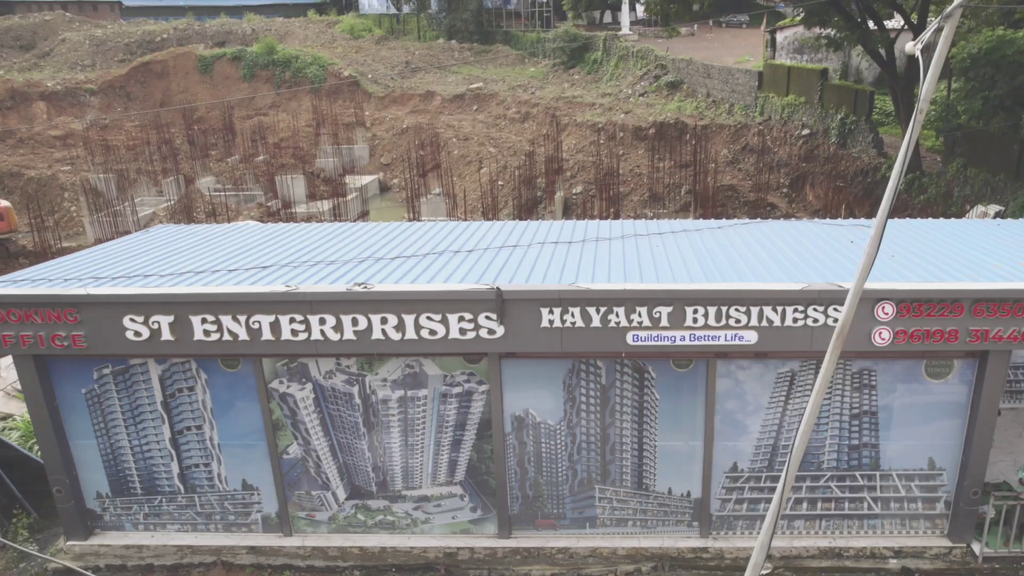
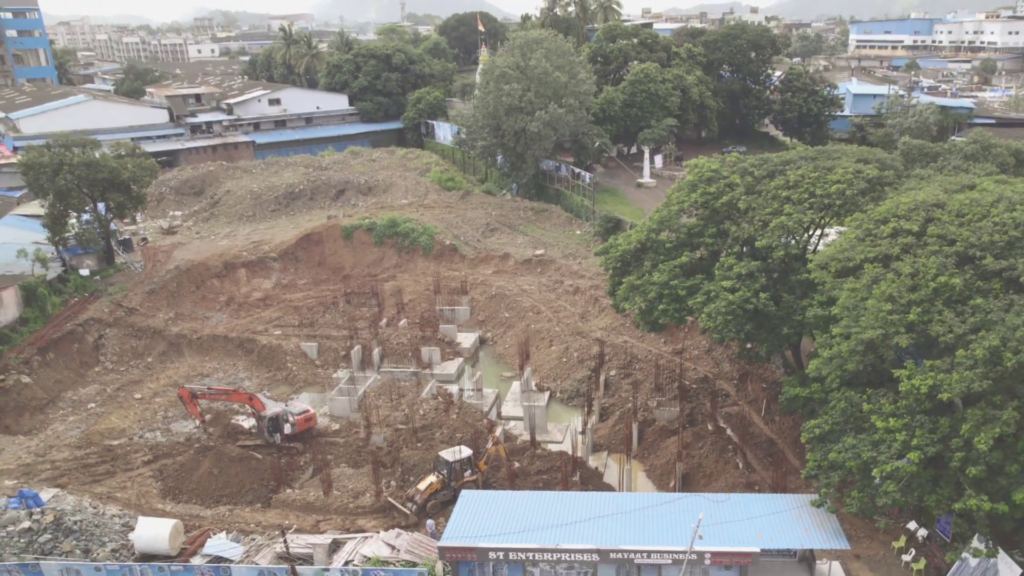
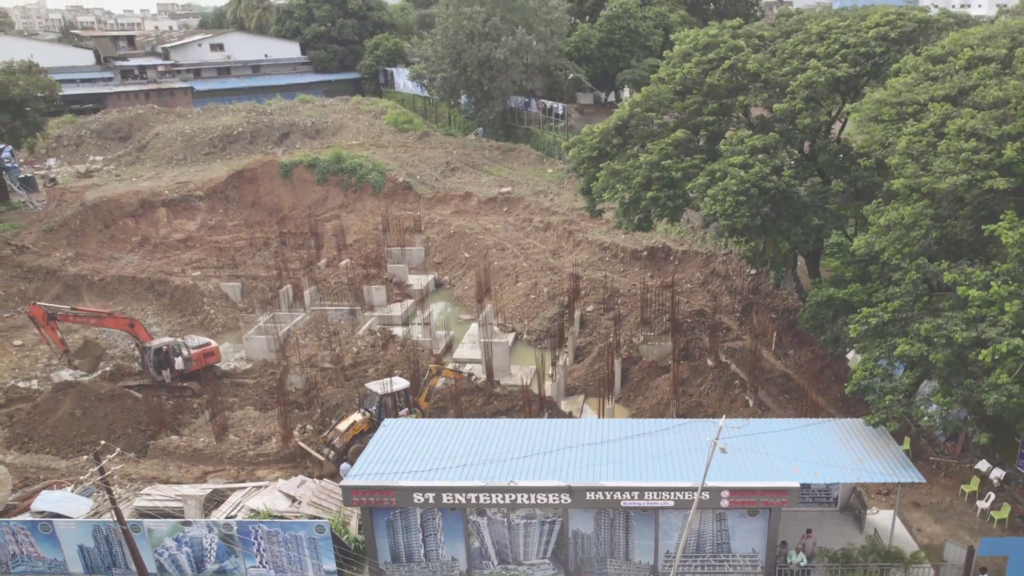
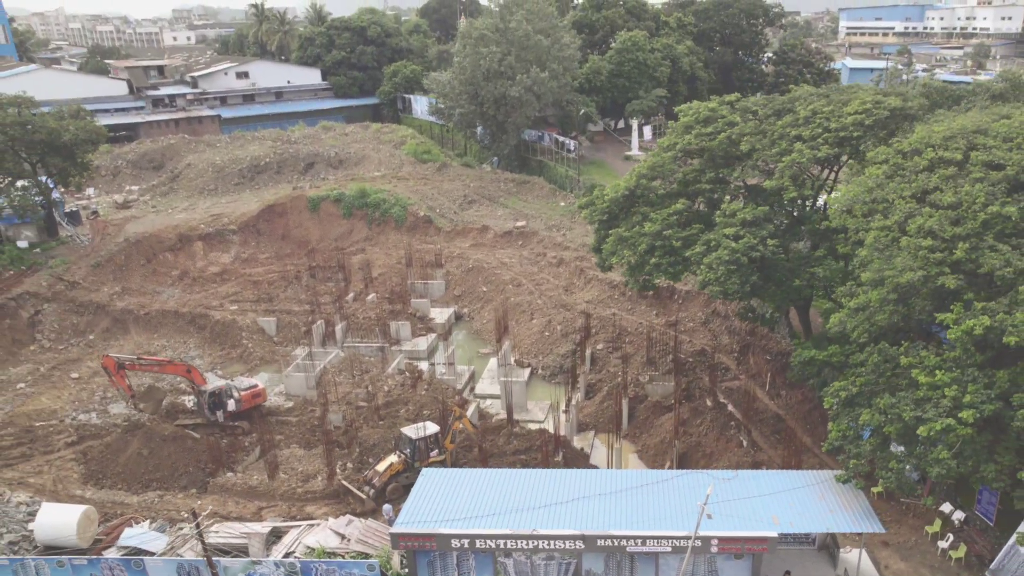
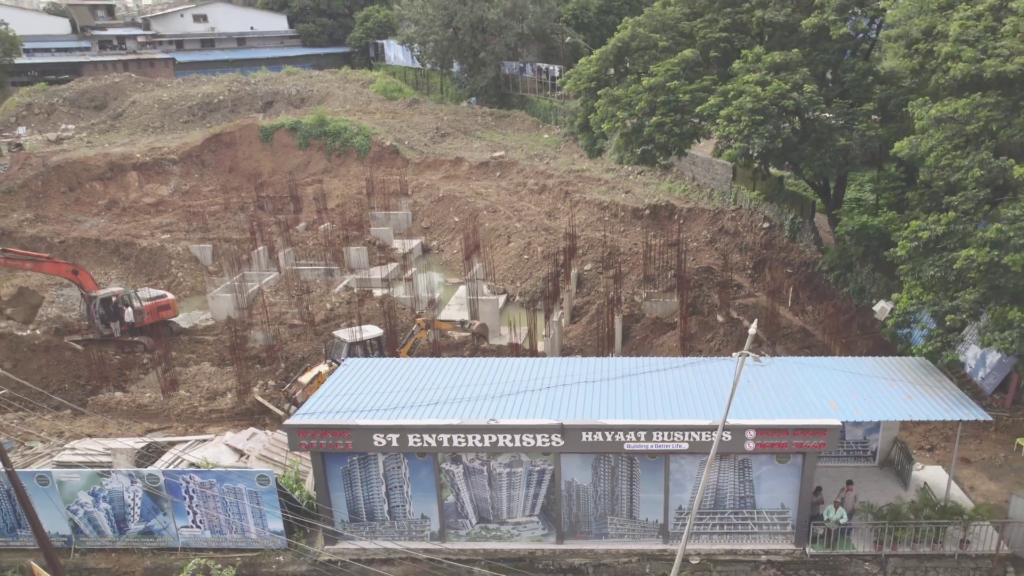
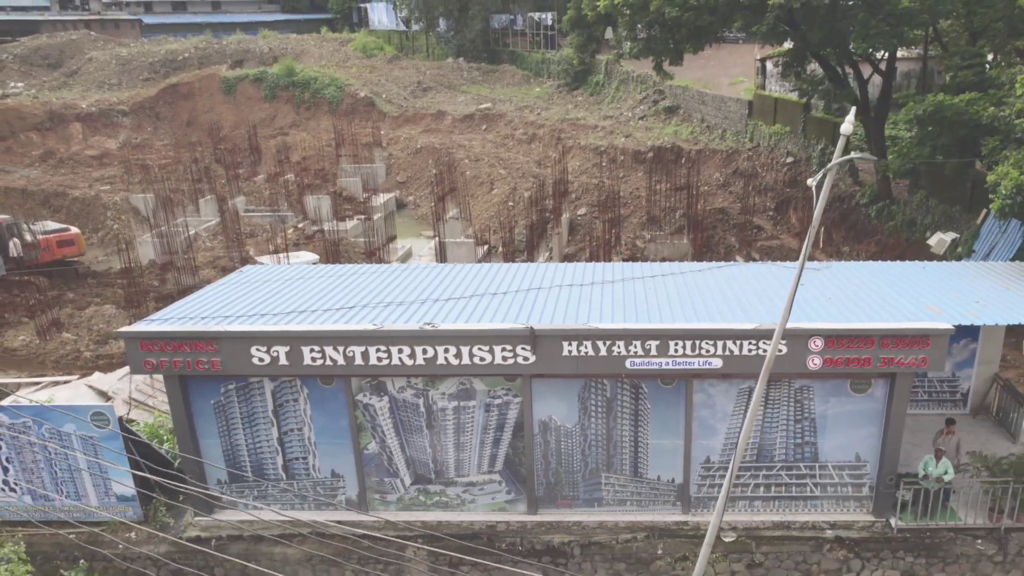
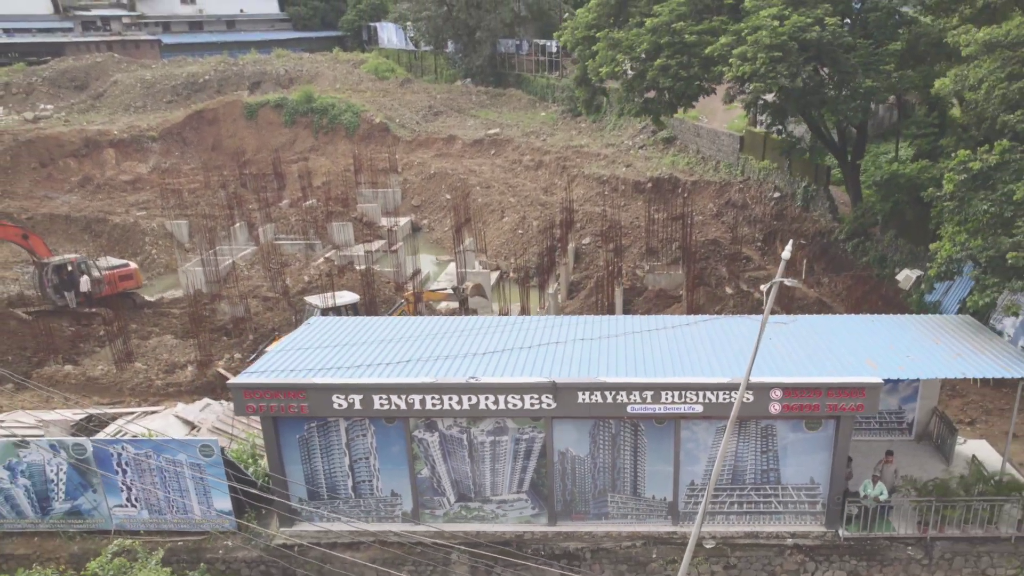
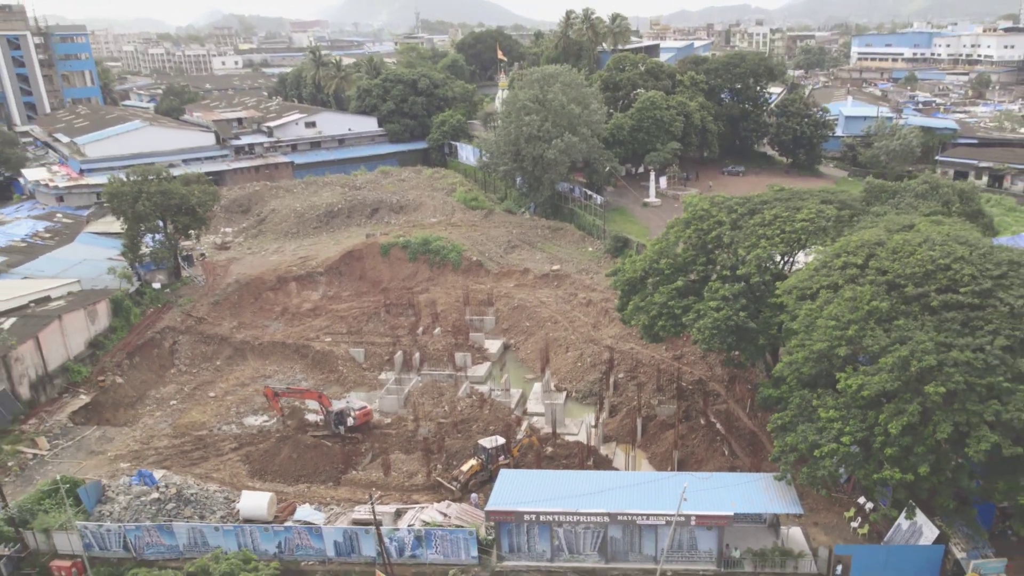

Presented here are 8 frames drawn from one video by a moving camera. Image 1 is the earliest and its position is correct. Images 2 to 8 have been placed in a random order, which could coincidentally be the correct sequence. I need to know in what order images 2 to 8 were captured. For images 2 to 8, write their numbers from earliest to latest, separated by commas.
6, 7, 5, 3, 4, 2, 8
